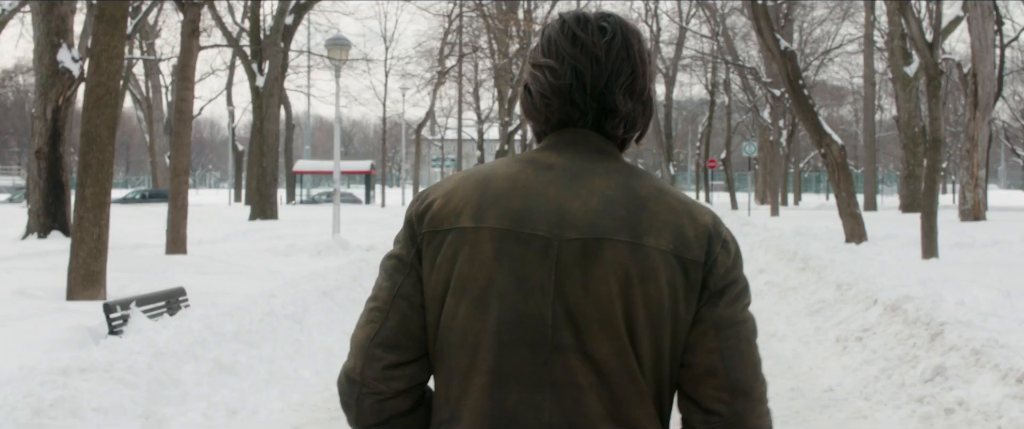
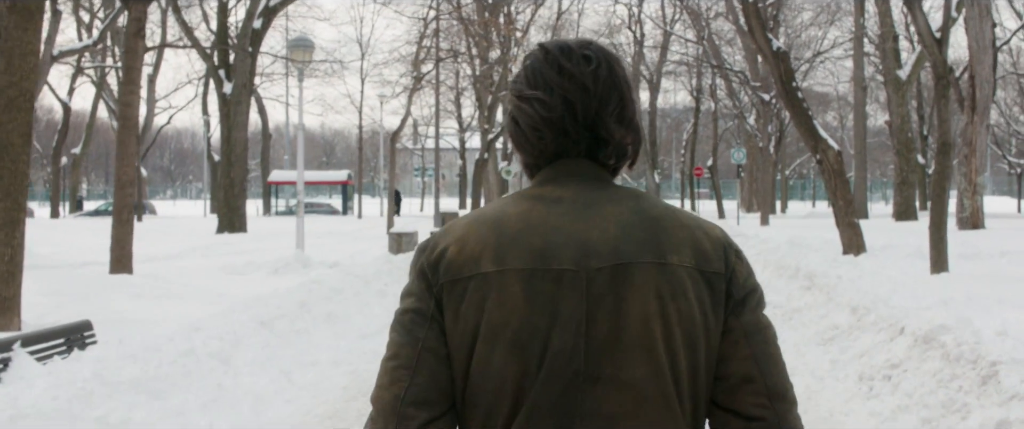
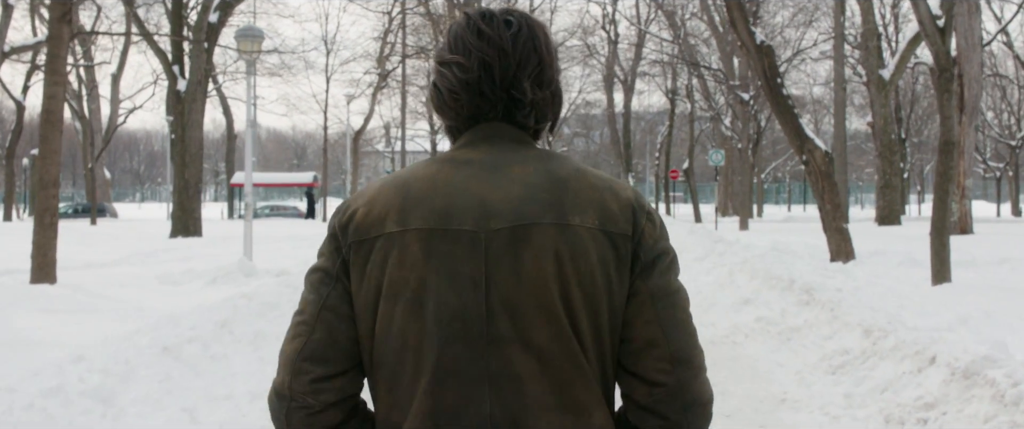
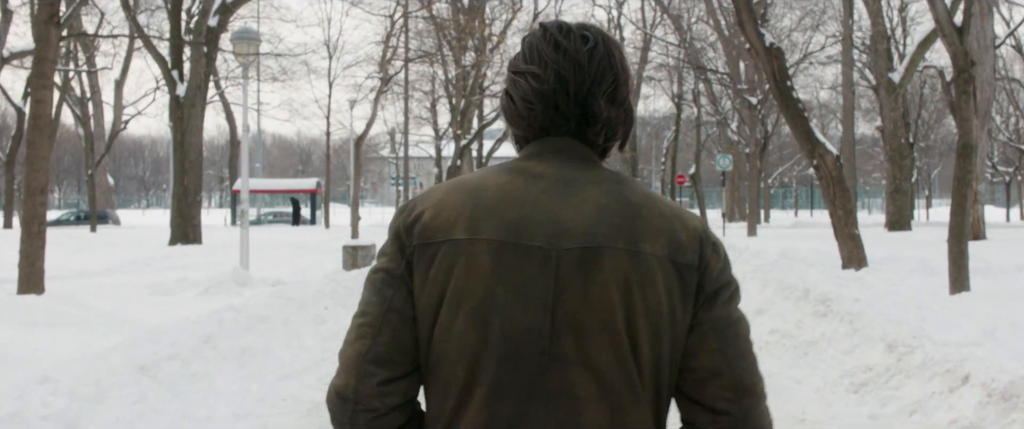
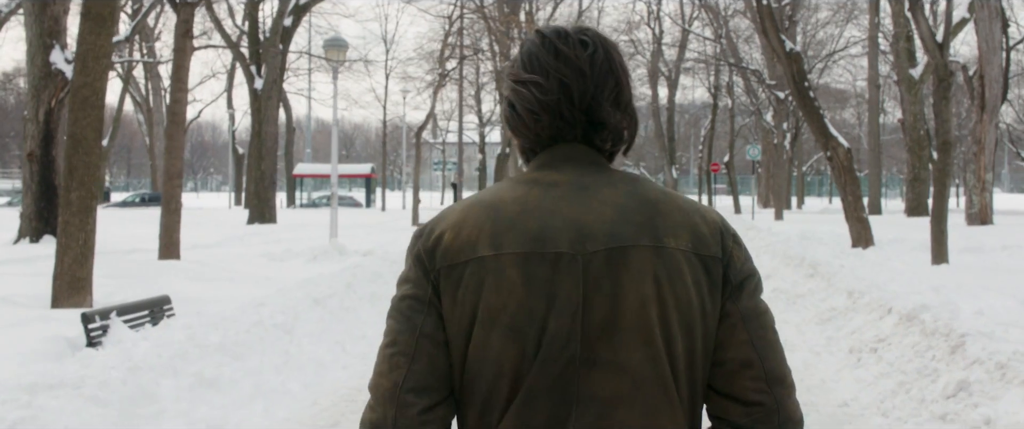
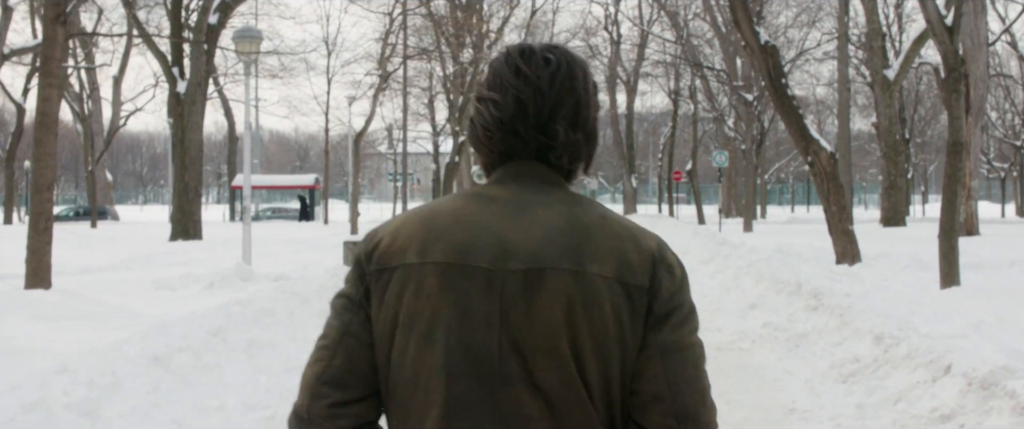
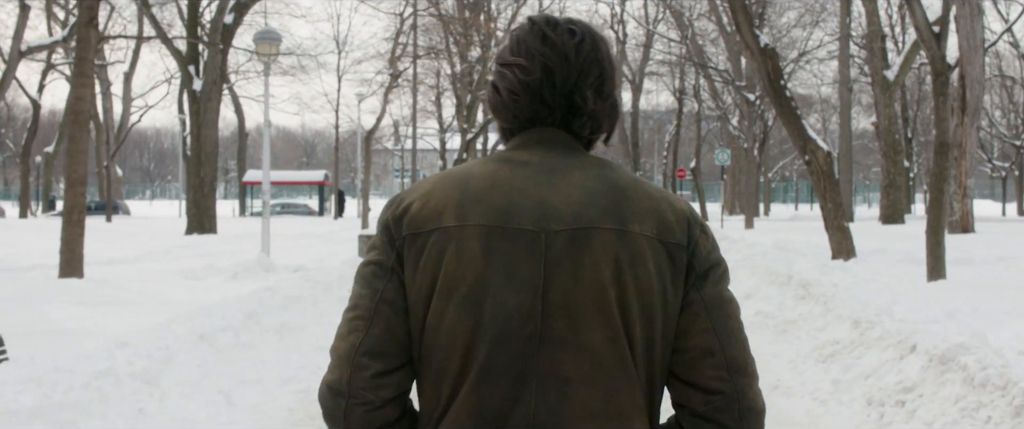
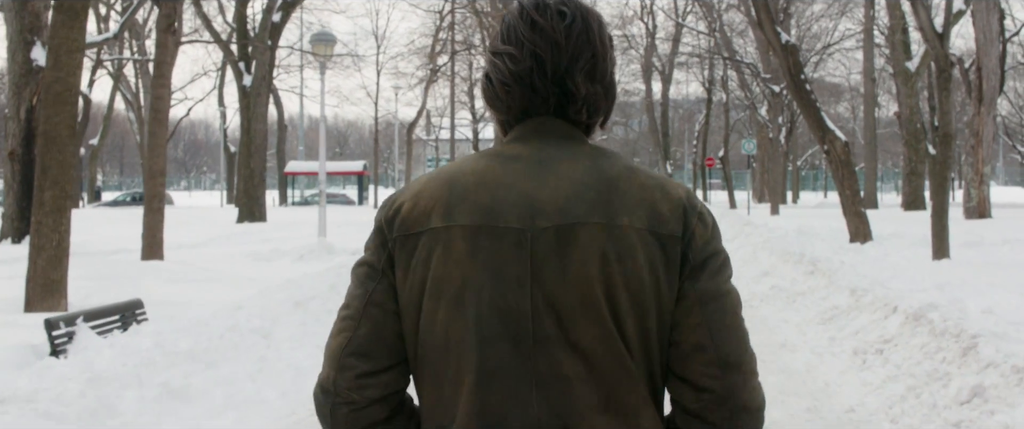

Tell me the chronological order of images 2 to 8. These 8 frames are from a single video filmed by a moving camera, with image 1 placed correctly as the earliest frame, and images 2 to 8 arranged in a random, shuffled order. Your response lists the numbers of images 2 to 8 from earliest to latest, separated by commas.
5, 8, 2, 7, 3, 6, 4
